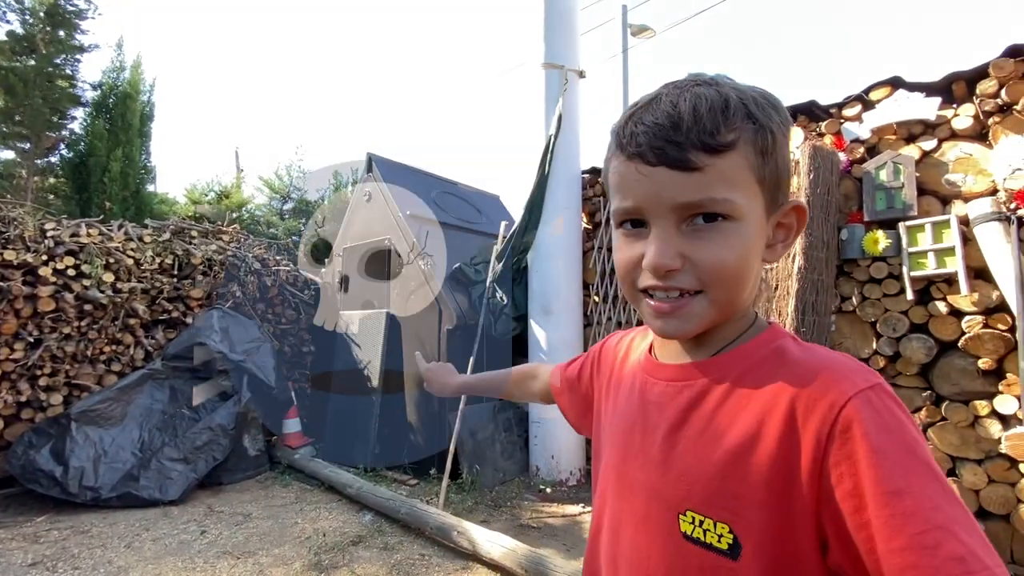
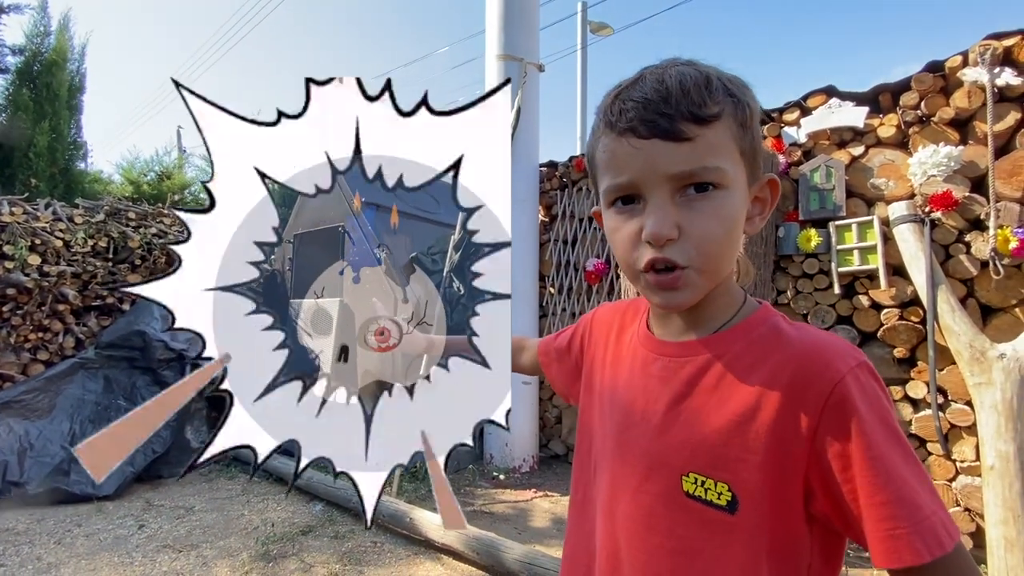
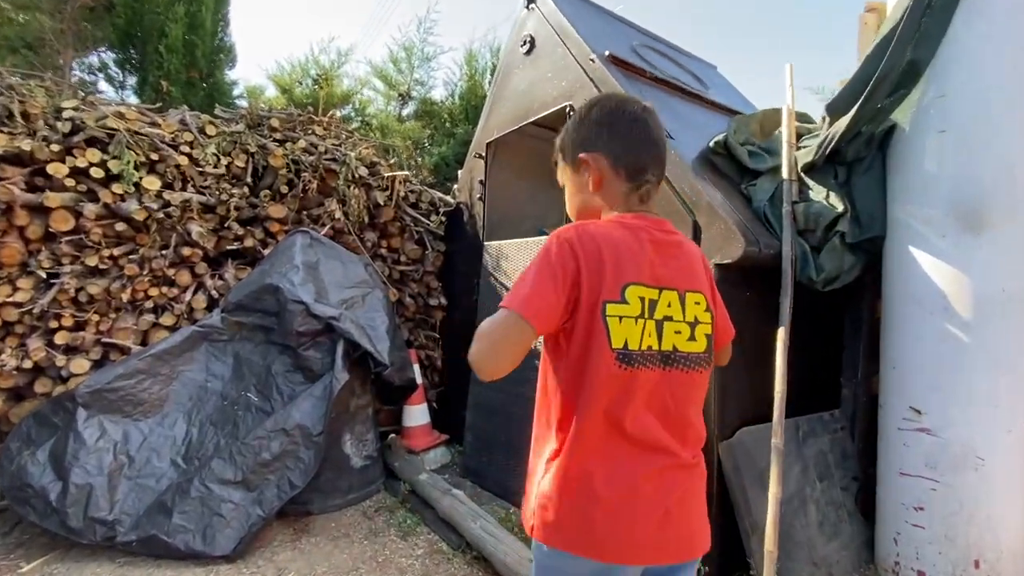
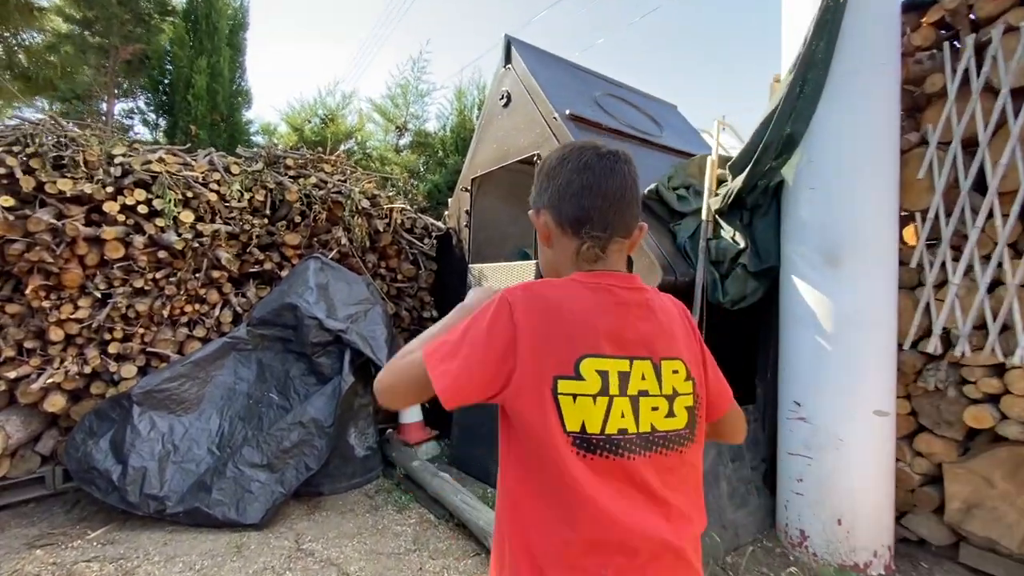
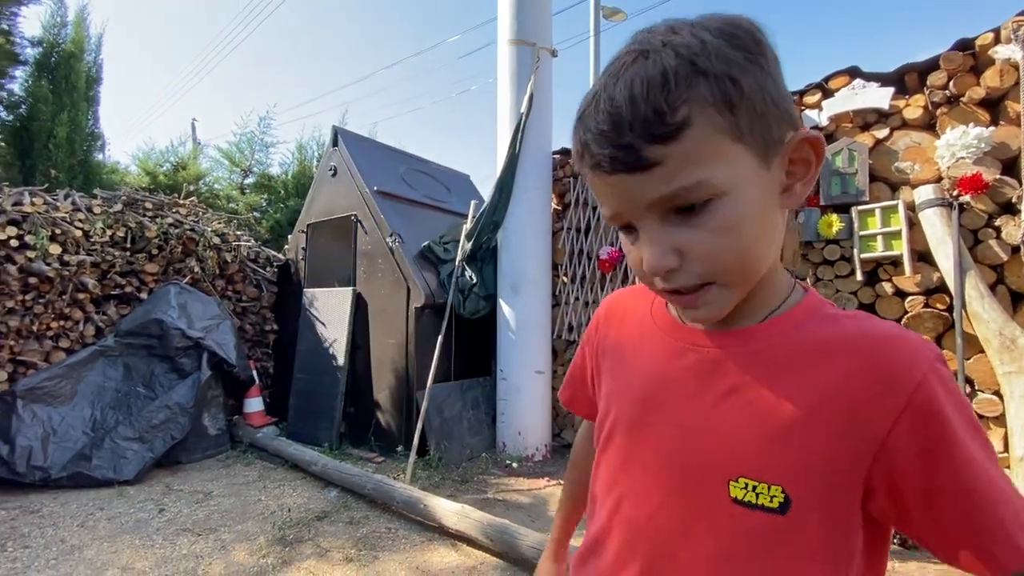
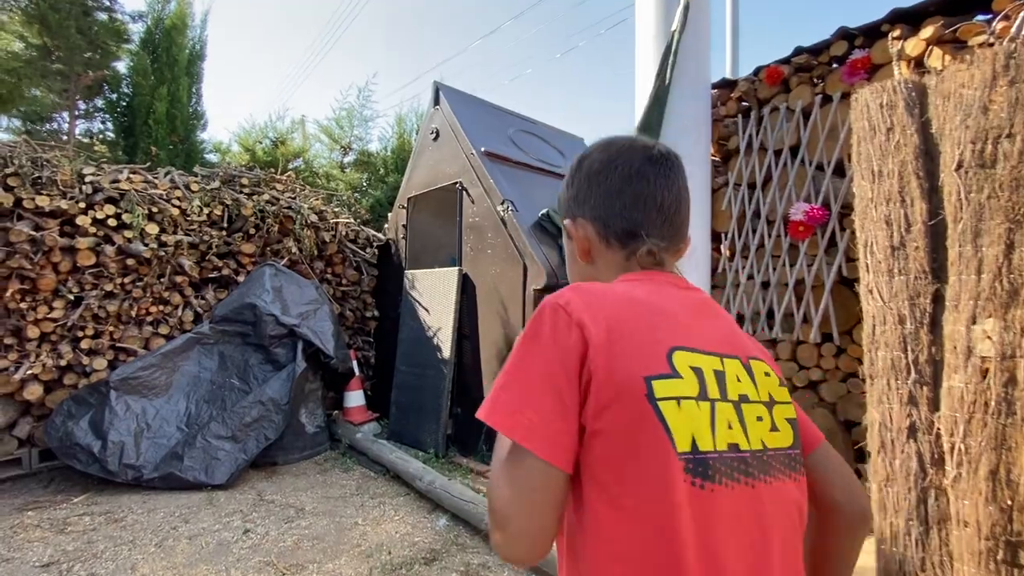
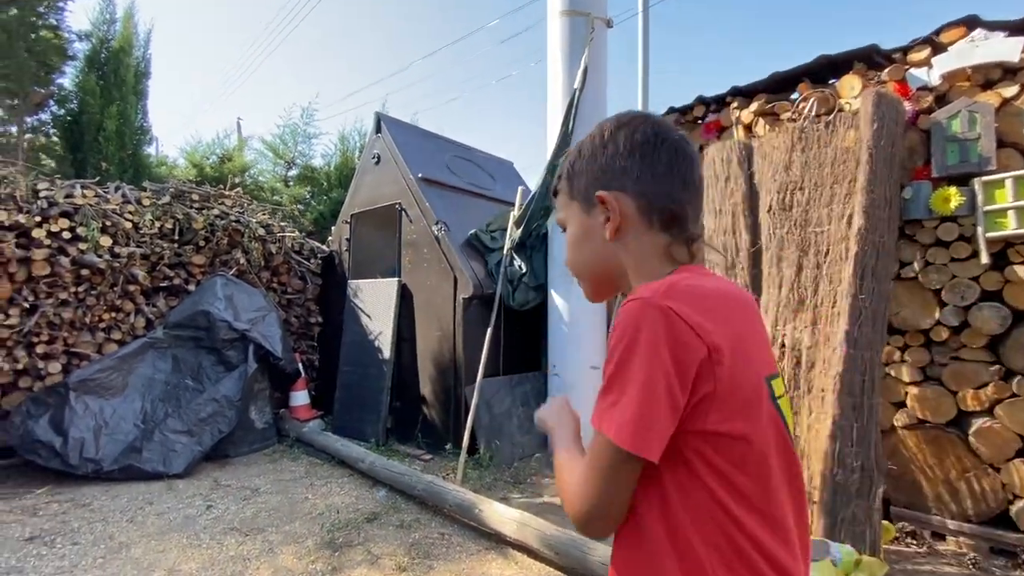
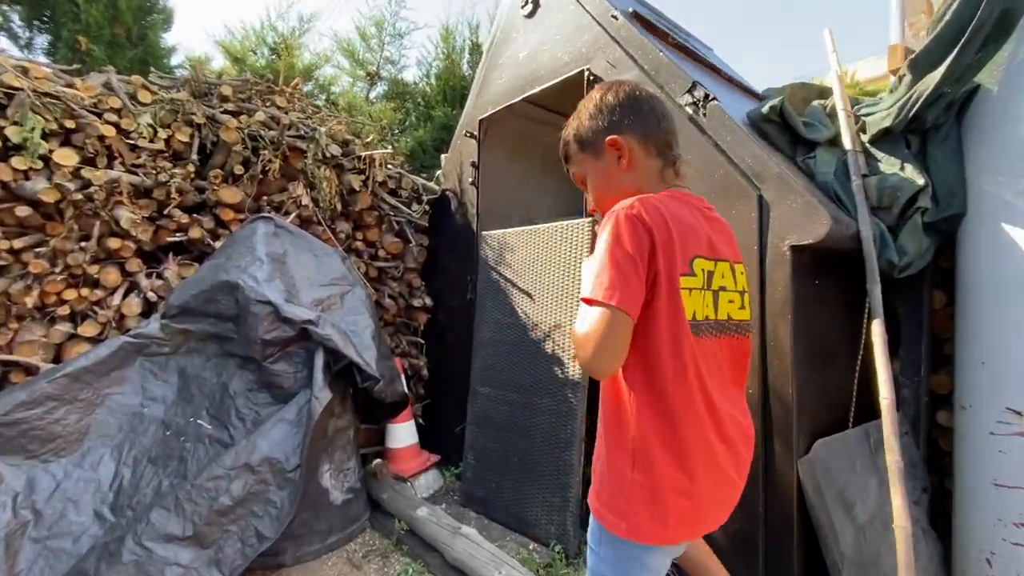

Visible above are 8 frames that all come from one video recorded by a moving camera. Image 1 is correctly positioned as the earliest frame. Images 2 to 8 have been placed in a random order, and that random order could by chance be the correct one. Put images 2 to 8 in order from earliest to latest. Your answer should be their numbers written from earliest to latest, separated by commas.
2, 5, 7, 6, 4, 3, 8
